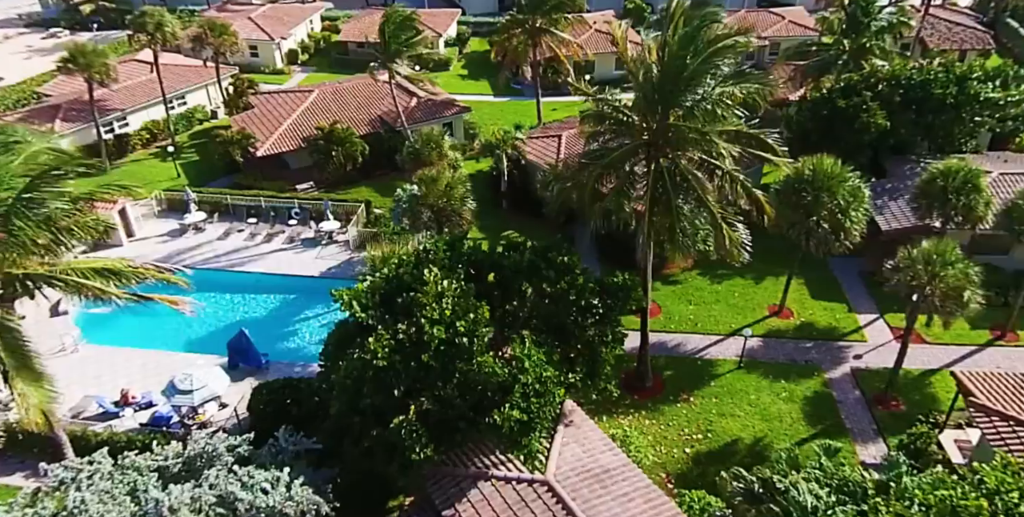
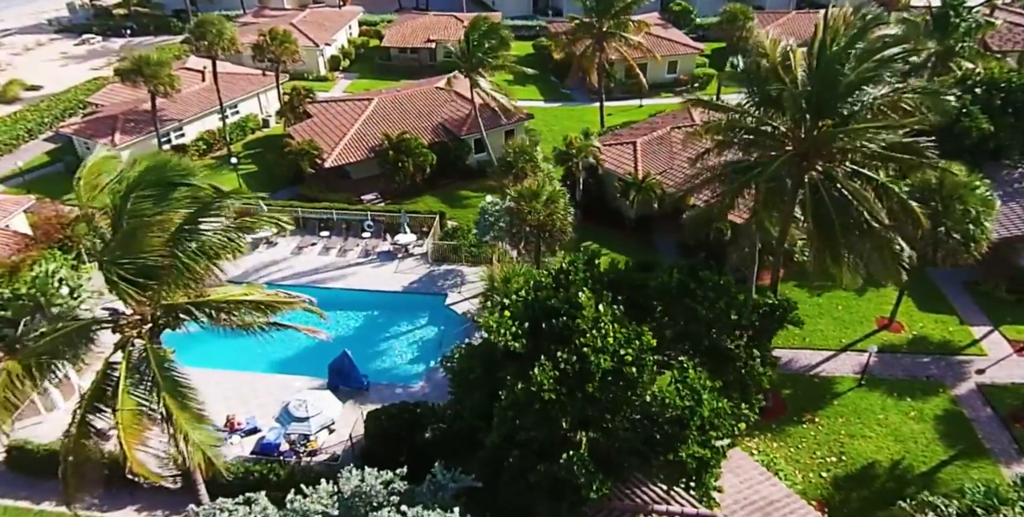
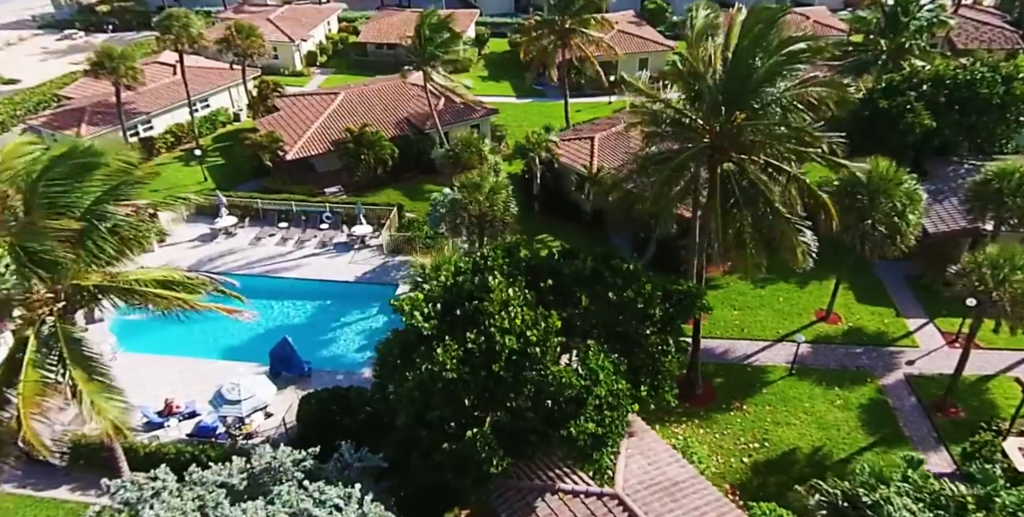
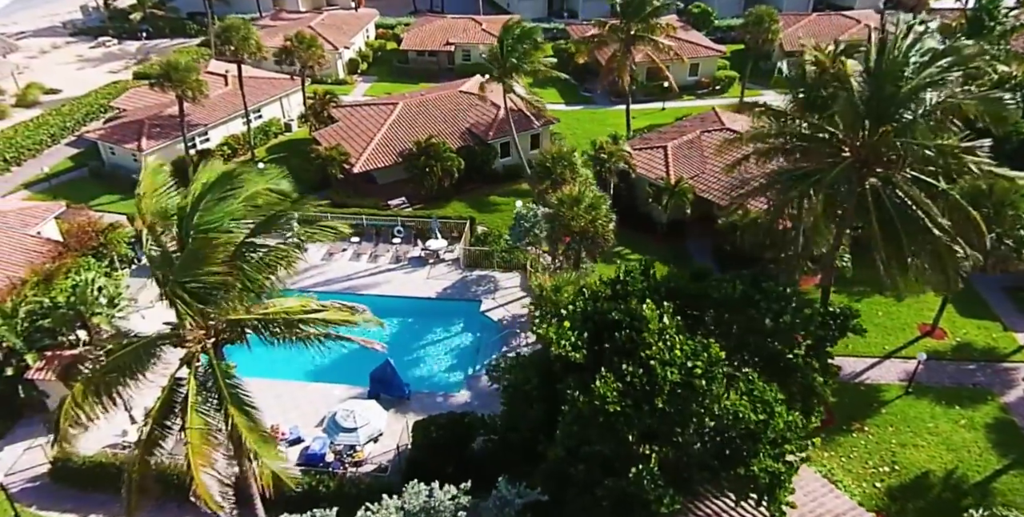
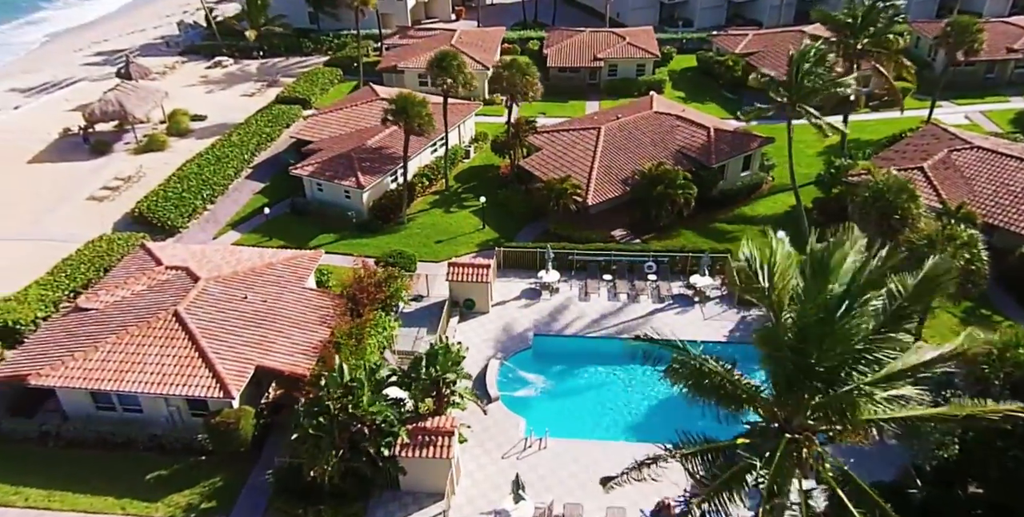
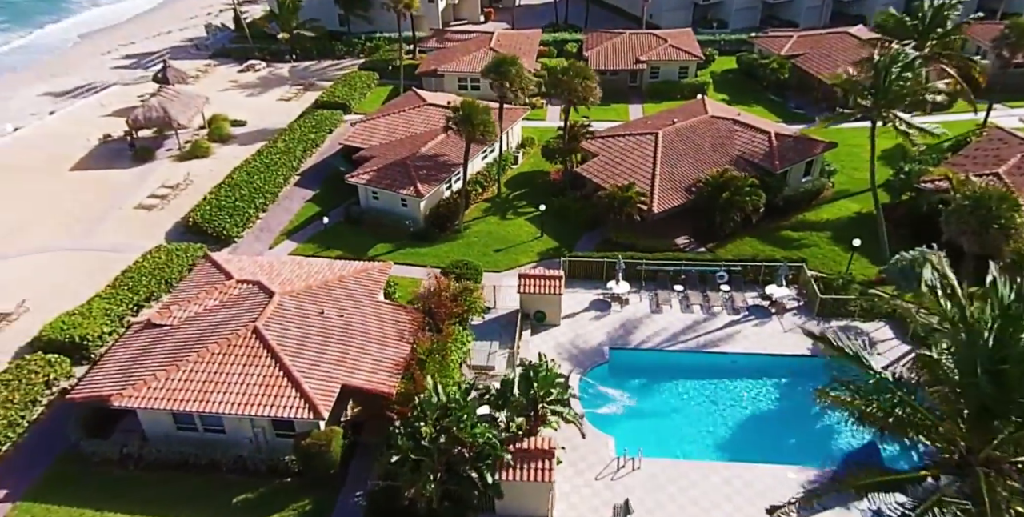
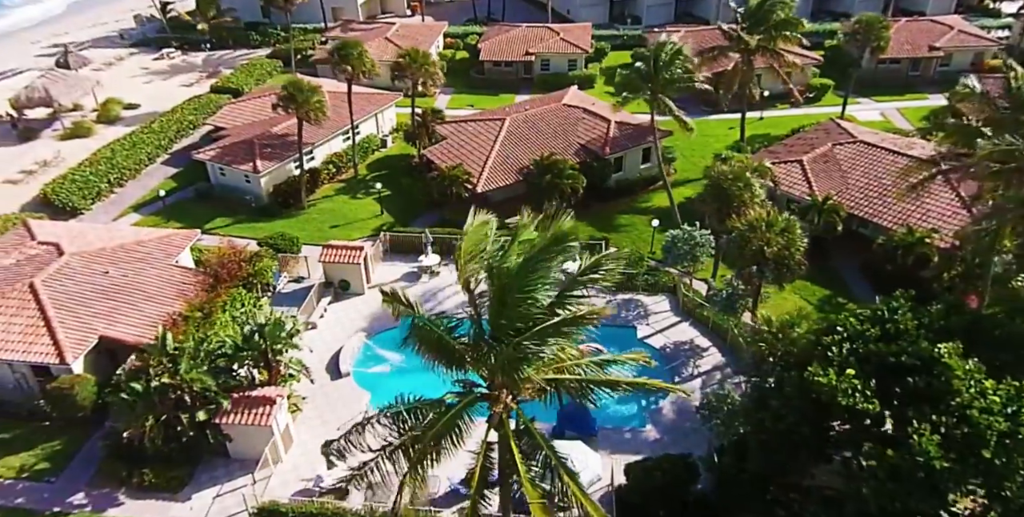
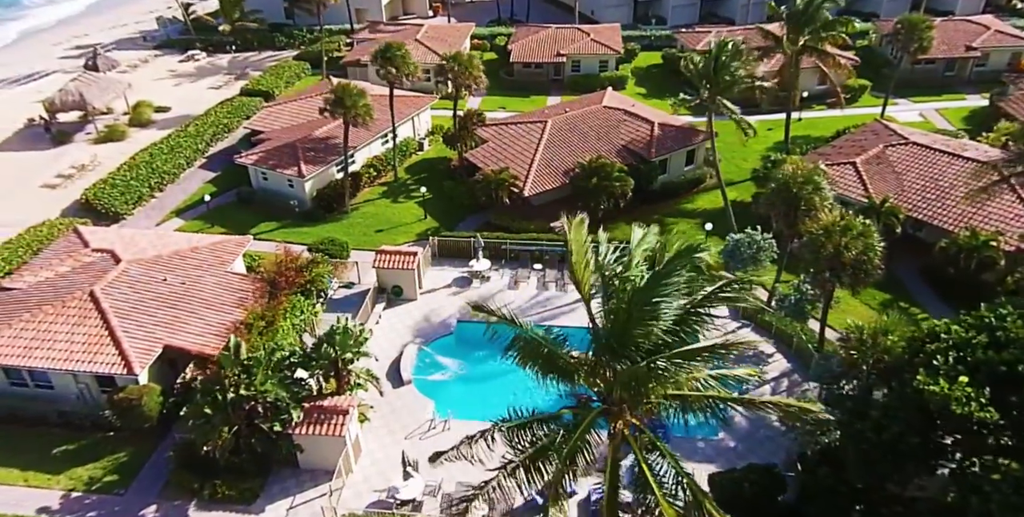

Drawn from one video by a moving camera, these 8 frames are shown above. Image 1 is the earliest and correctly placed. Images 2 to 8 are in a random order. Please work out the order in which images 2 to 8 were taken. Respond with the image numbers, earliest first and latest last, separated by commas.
3, 2, 4, 7, 8, 5, 6
